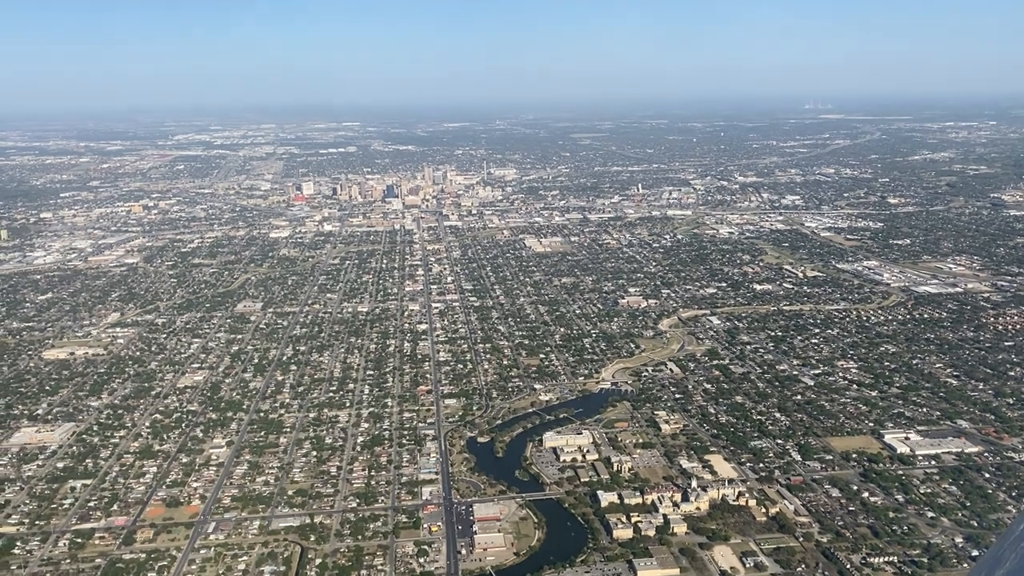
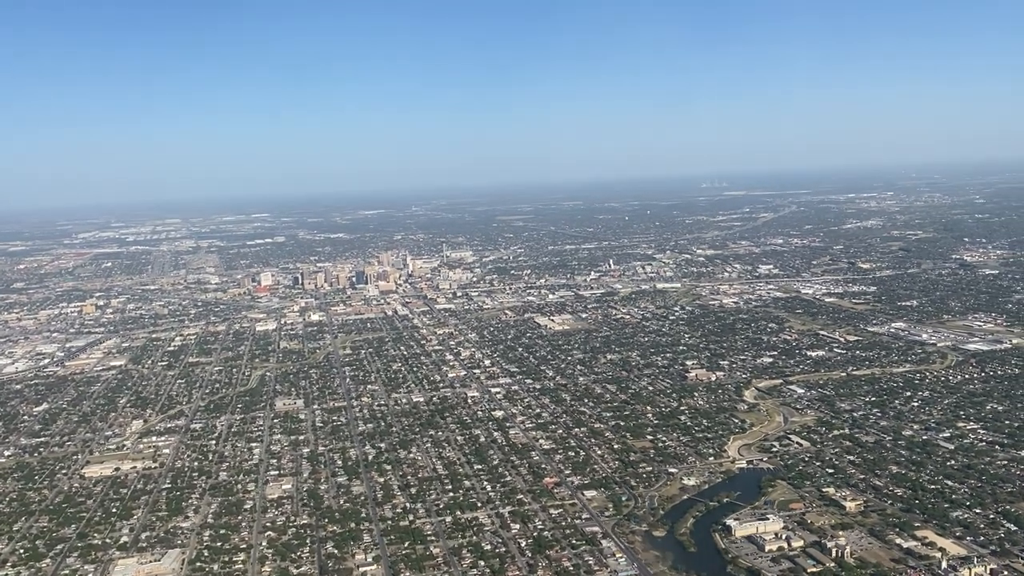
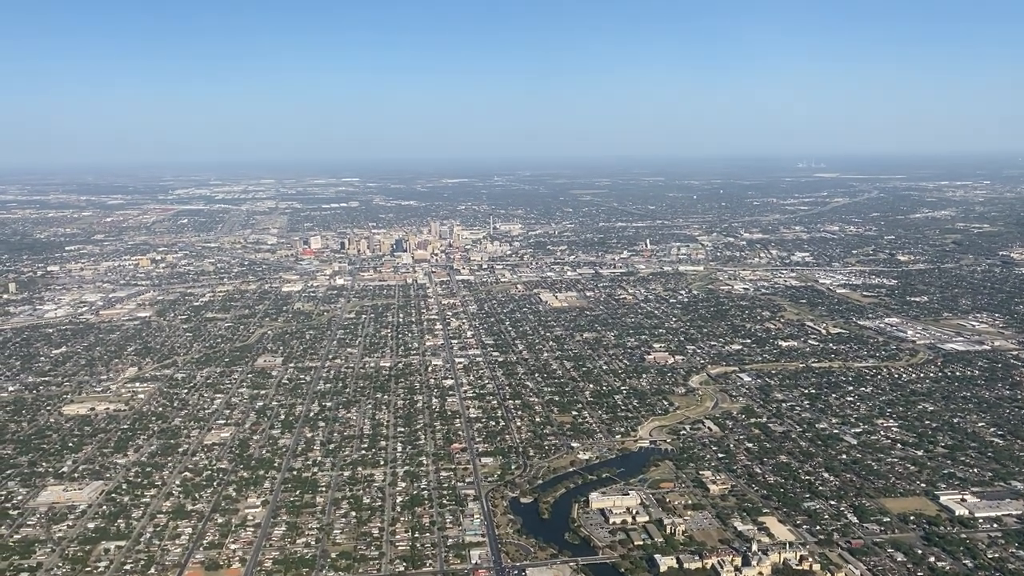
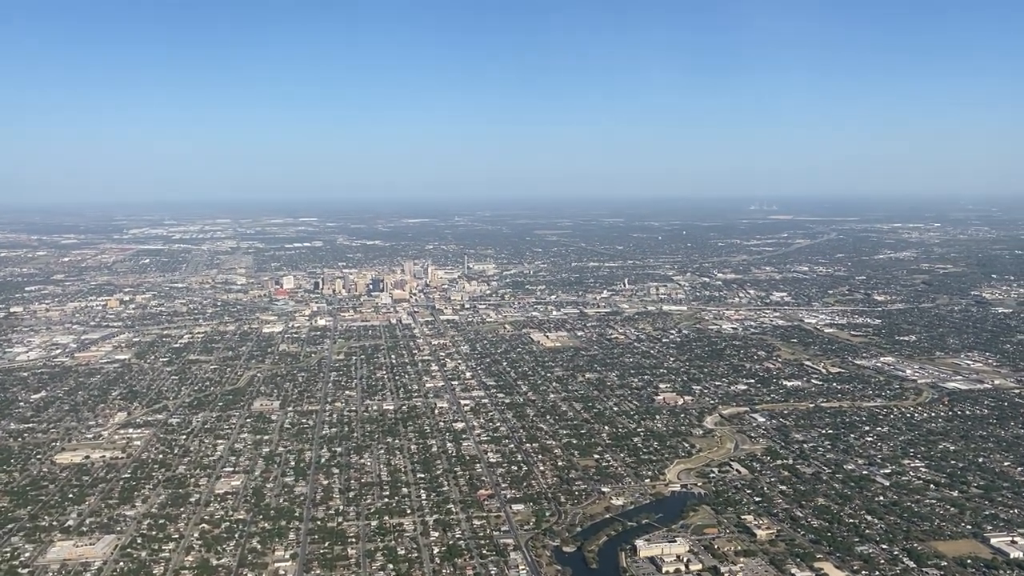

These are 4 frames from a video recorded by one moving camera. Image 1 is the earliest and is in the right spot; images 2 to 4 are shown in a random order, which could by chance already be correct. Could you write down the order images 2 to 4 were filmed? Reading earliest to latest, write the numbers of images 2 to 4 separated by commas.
3, 4, 2
